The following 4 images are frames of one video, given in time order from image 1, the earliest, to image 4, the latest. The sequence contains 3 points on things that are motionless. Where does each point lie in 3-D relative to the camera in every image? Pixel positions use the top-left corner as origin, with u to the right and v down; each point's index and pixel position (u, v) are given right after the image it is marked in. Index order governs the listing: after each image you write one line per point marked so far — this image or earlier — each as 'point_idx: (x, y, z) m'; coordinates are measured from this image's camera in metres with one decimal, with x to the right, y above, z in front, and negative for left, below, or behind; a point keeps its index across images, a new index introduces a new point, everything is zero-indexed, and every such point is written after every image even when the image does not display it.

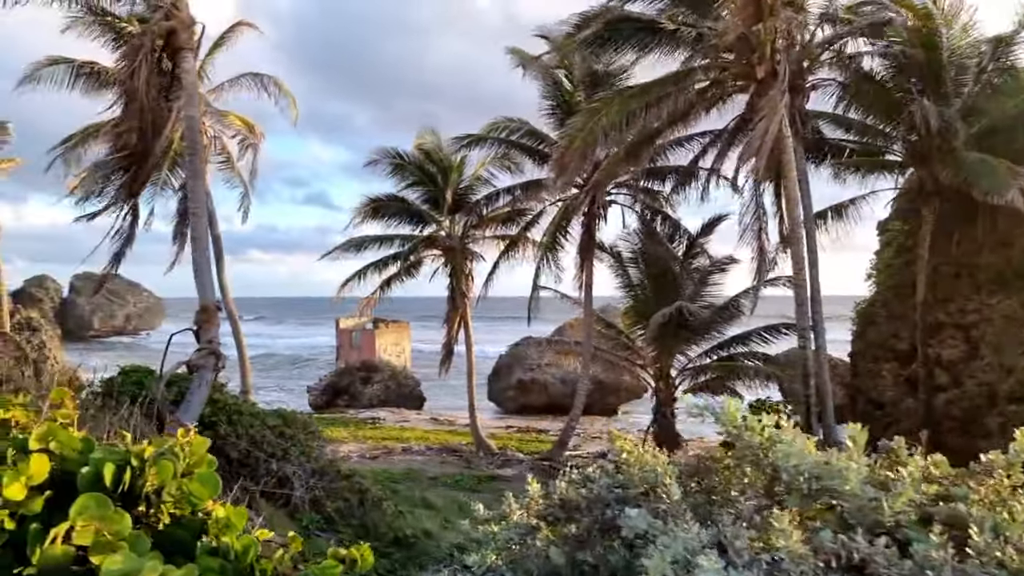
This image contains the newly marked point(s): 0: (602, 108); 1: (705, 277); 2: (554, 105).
0: (+1.4, +2.7, +10.2) m
1: (+4.5, +0.3, +15.7) m
2: (+1.1, +4.1, +15.4) m
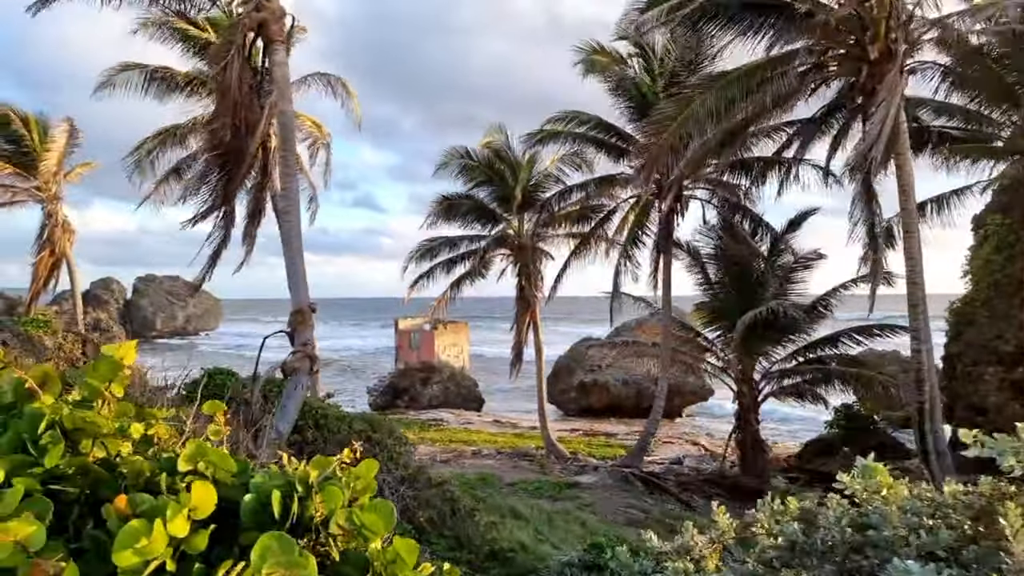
0: (+2.6, +2.8, +9.6) m
1: (+6.1, +0.3, +14.9) m
2: (+2.7, +4.2, +14.8) m
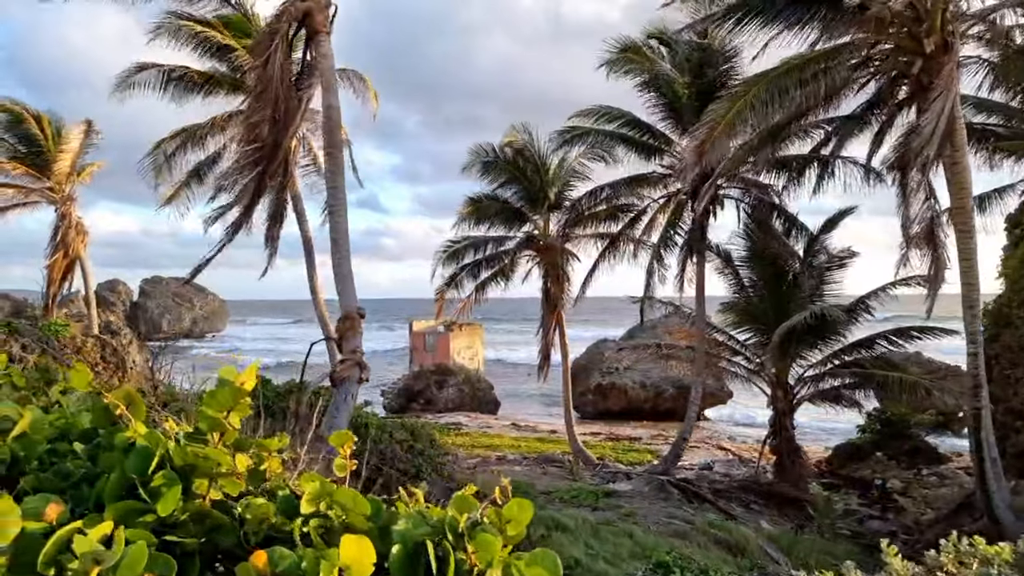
0: (+3.2, +2.7, +9.2) m
1: (+6.8, +0.3, +14.5) m
2: (+3.3, +4.1, +14.4) m
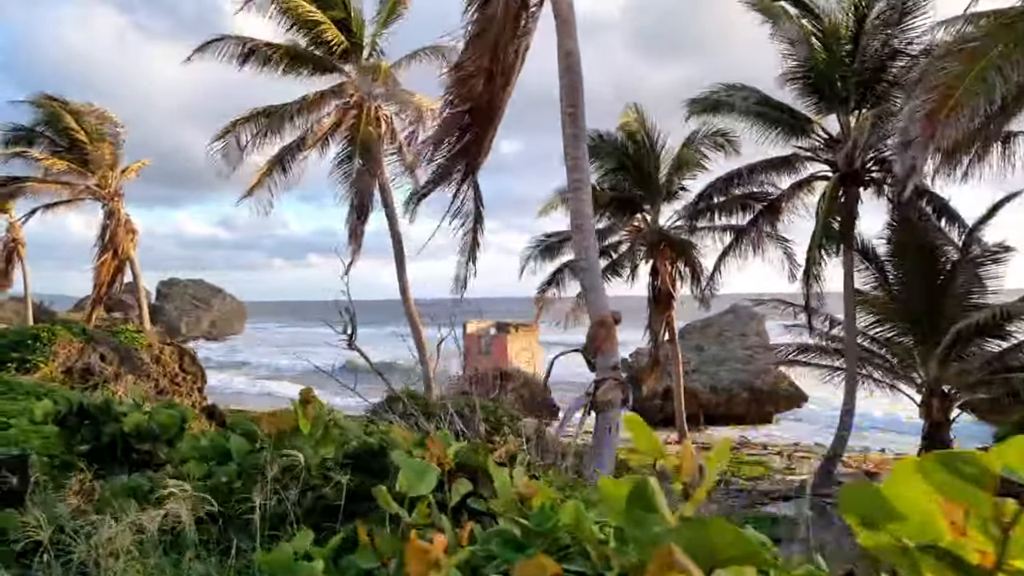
0: (+5.5, +2.8, +7.7) m
1: (+9.1, +0.4, +12.9) m
2: (+5.6, +4.2, +12.9) m
